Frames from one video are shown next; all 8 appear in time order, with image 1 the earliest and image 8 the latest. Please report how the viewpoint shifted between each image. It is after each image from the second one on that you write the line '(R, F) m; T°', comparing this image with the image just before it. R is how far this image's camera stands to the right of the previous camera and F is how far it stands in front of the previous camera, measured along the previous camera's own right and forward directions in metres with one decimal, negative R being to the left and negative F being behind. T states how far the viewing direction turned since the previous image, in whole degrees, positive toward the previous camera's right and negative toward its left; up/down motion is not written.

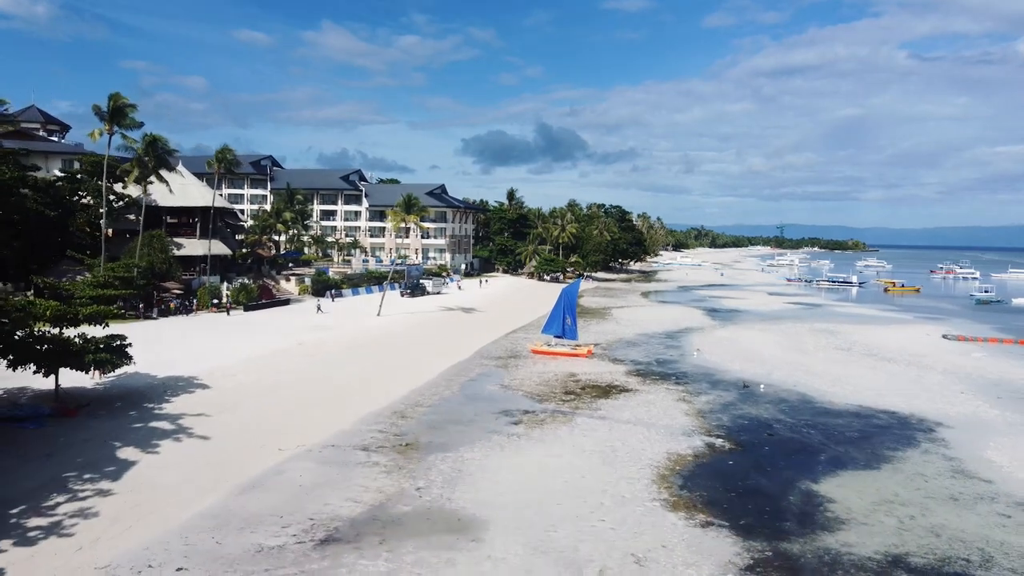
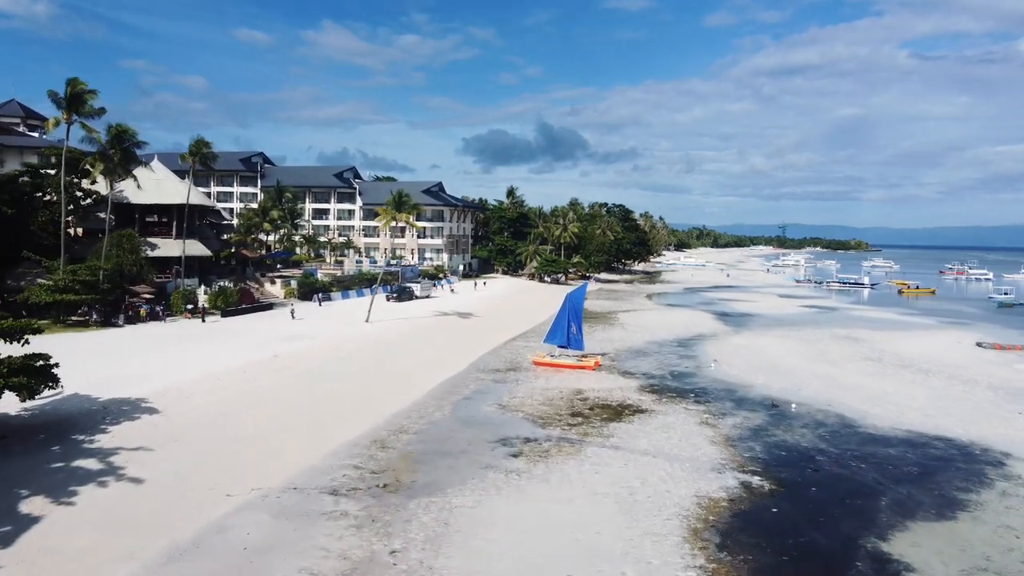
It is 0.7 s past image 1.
(0.0, +4.0) m; 0°
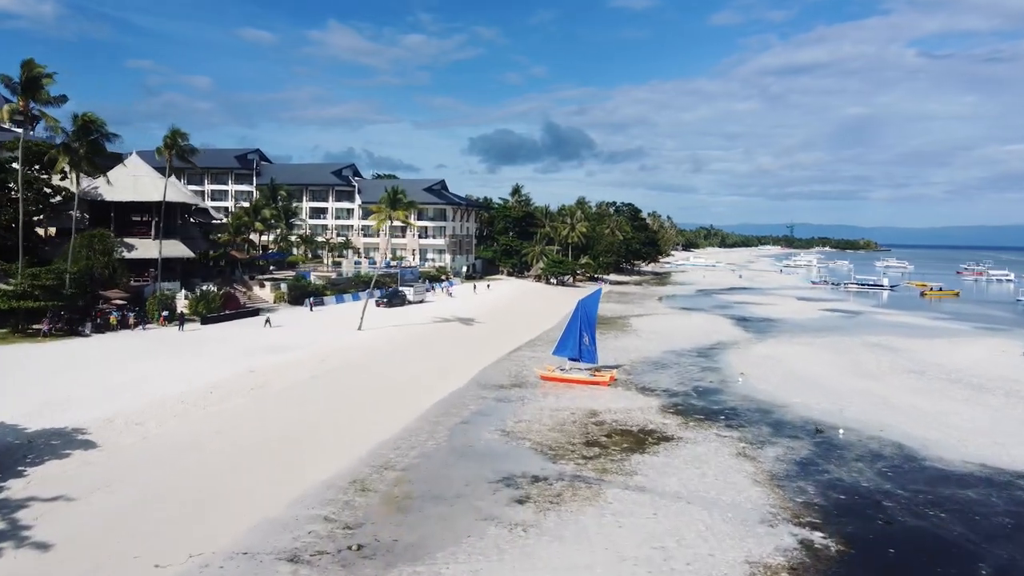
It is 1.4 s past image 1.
(0.0, +4.0) m; 0°
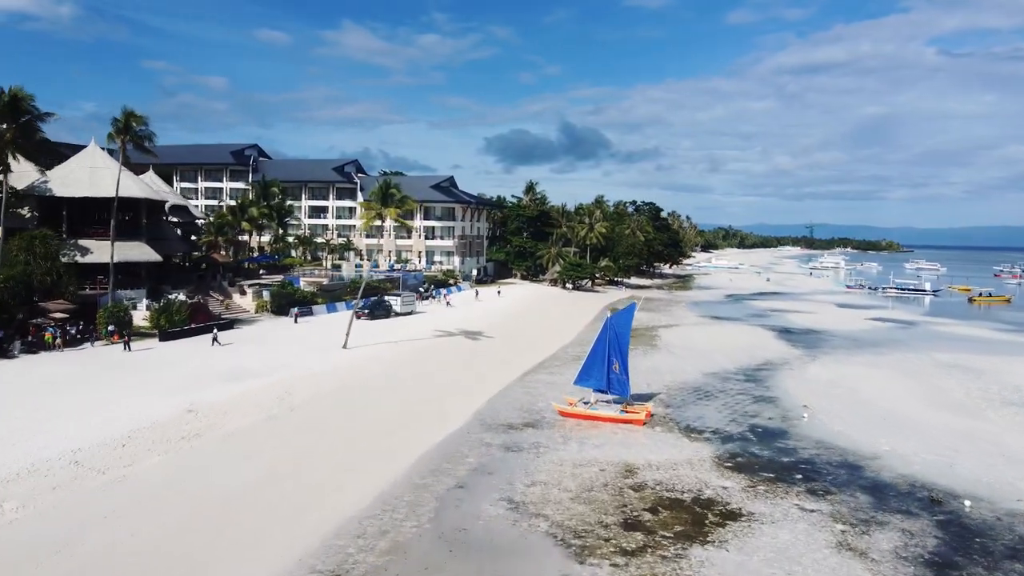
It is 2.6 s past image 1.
(+0.1, +6.8) m; -1°
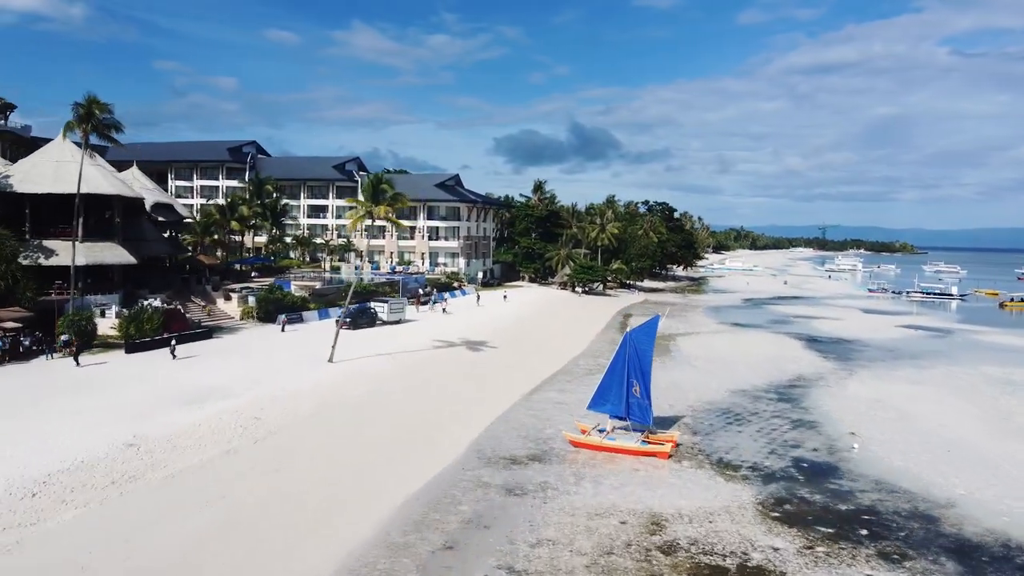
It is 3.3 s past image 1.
(+0.1, +3.9) m; -1°
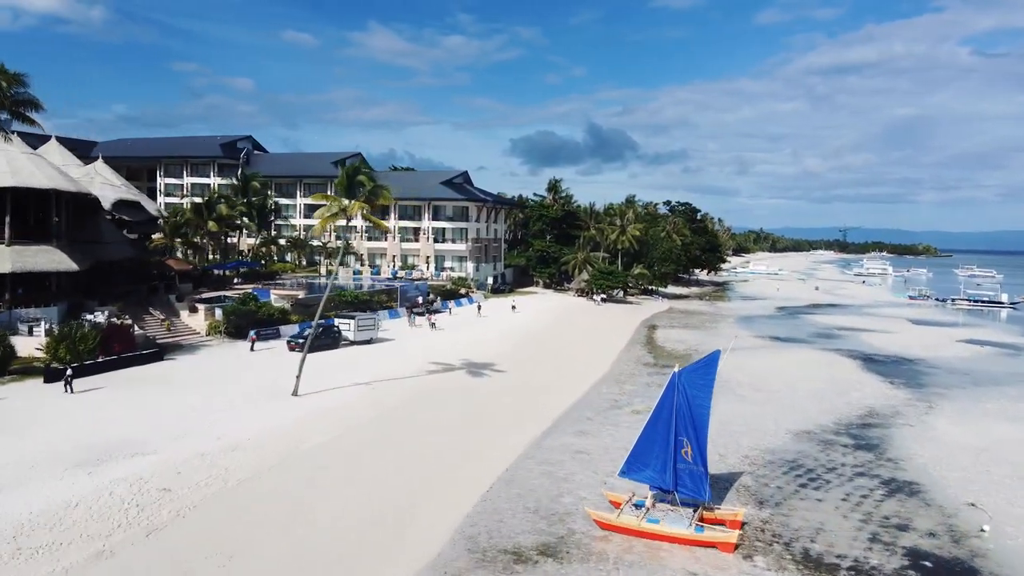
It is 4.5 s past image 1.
(+0.2, +6.6) m; -1°
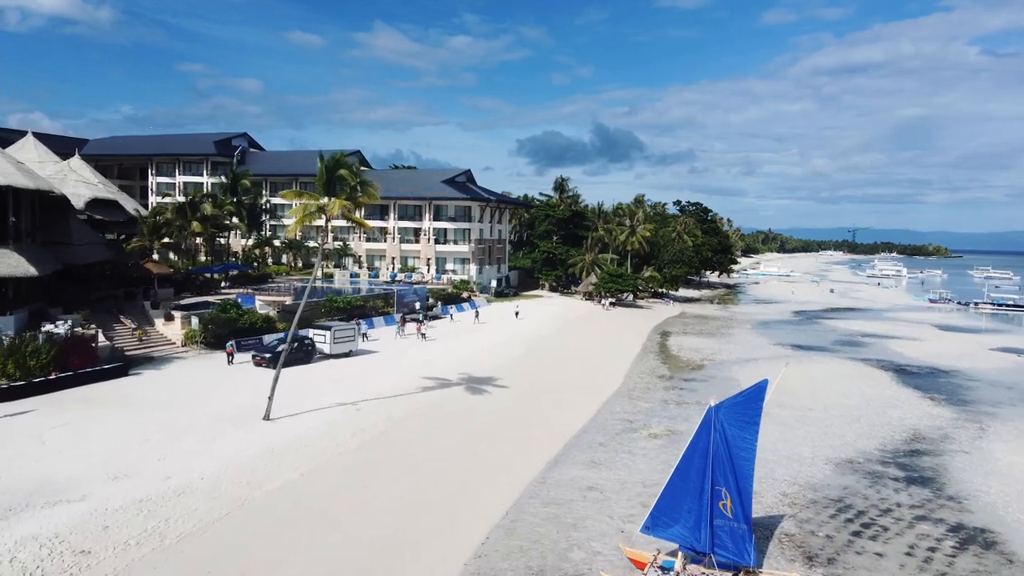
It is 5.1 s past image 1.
(+0.1, +3.3) m; 0°
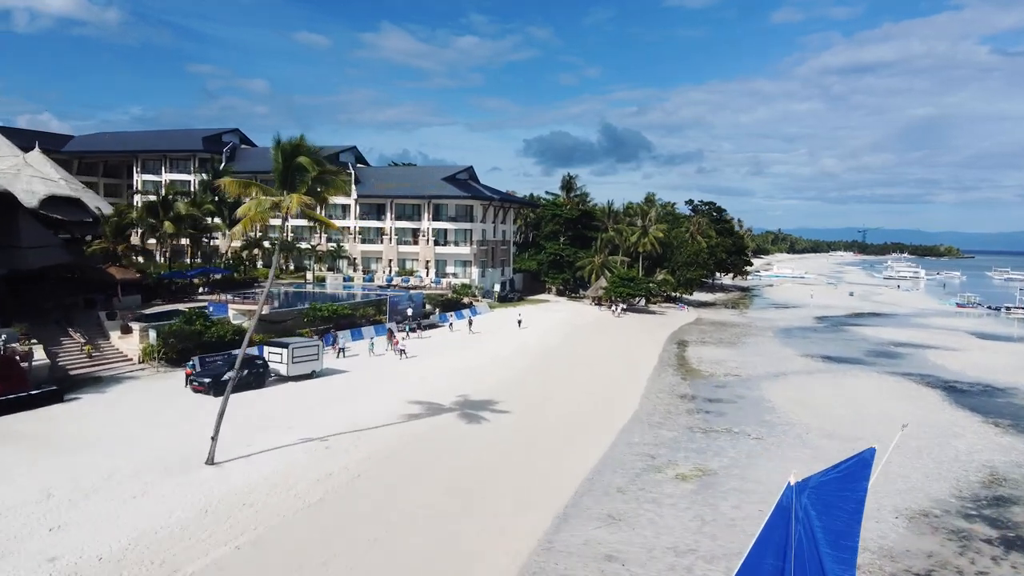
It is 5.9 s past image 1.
(+0.2, +4.4) m; 0°
